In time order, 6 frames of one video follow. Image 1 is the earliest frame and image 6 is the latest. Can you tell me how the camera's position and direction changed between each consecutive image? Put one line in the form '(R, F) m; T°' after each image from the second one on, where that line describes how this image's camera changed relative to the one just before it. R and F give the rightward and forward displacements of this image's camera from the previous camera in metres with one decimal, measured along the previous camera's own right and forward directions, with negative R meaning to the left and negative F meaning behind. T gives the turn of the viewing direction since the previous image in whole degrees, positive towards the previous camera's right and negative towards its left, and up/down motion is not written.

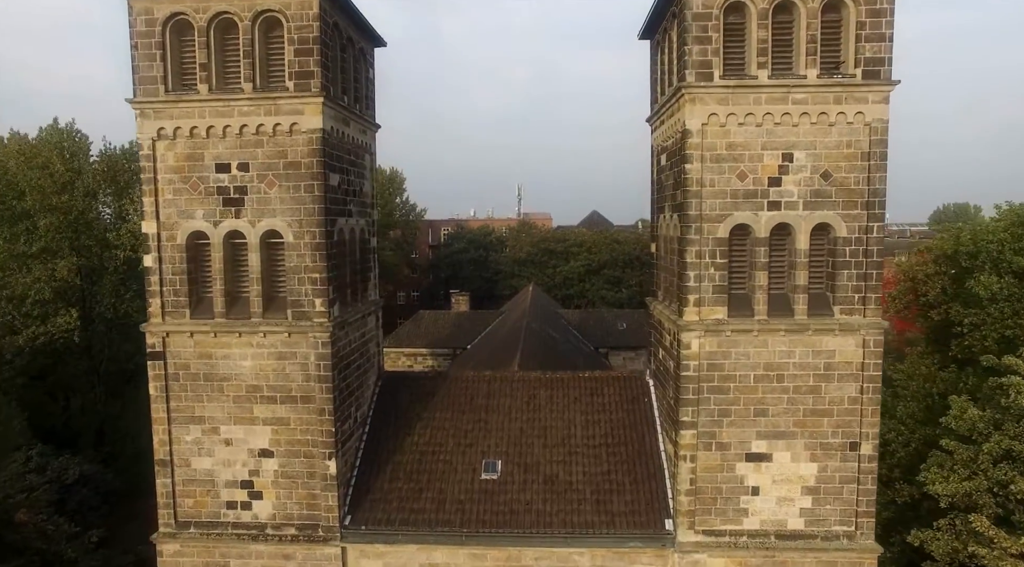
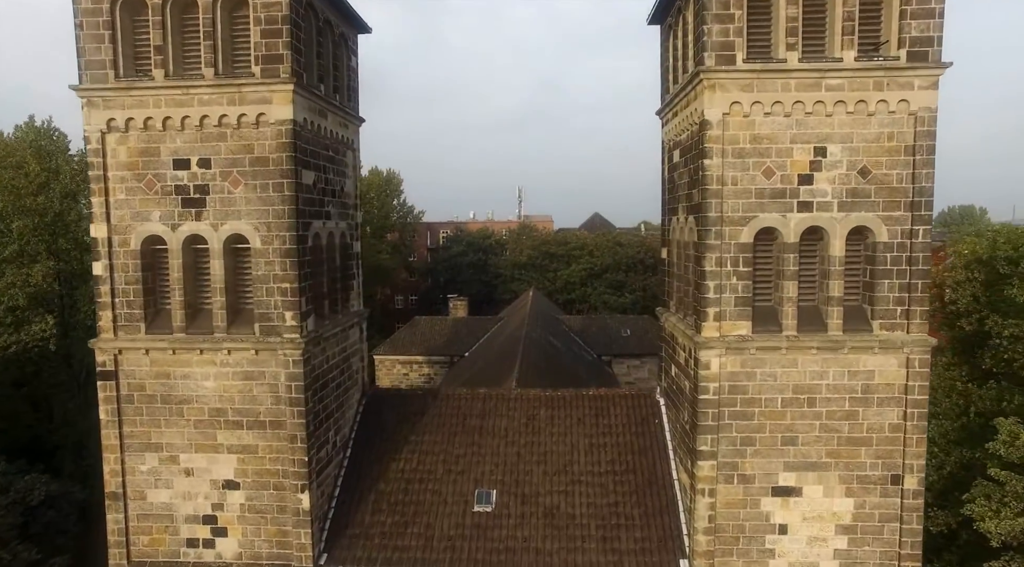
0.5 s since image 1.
(+0.1, +1.0) m; 0°
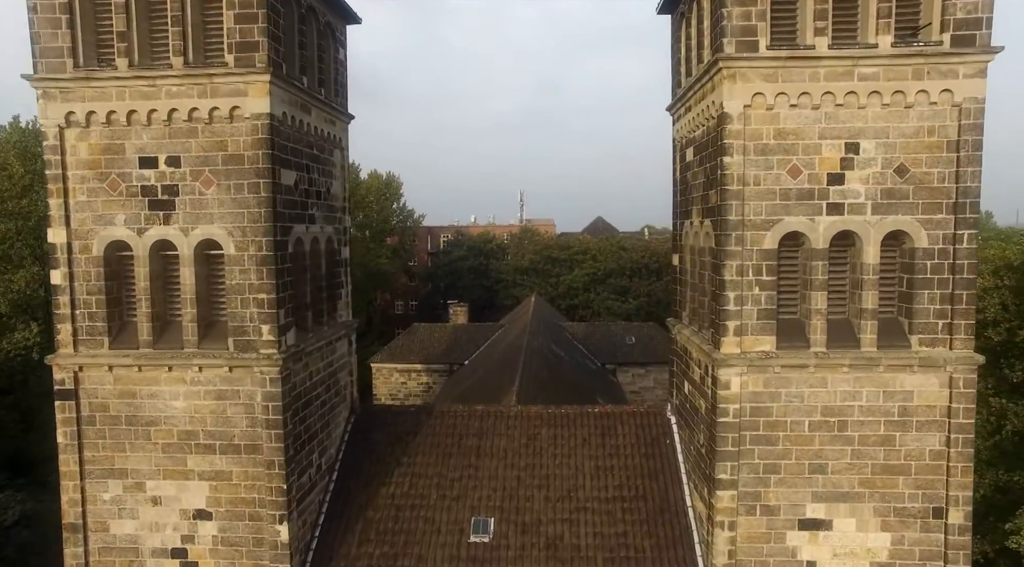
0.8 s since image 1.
(0.0, +0.7) m; 0°
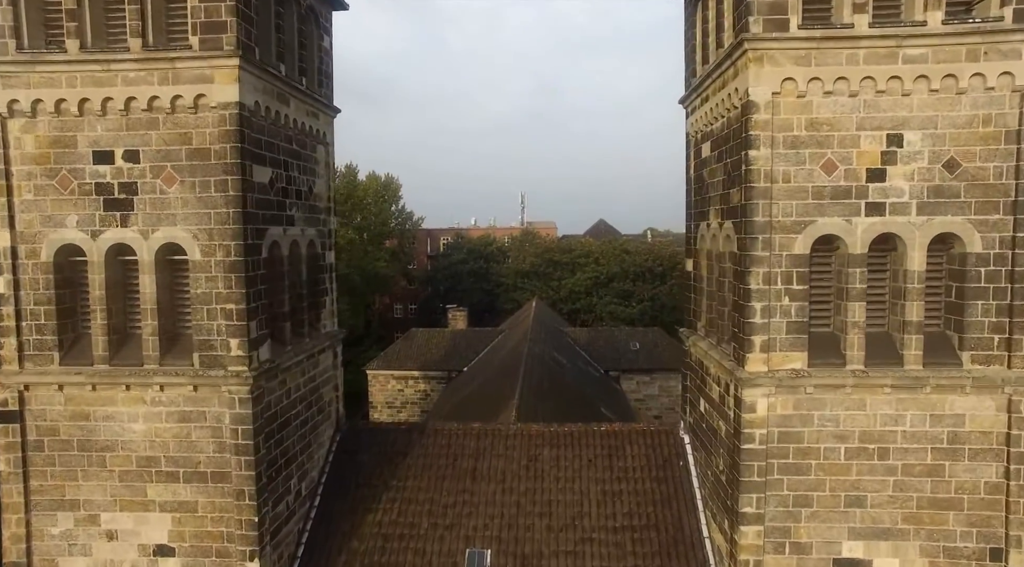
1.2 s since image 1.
(0.0, +0.8) m; 0°
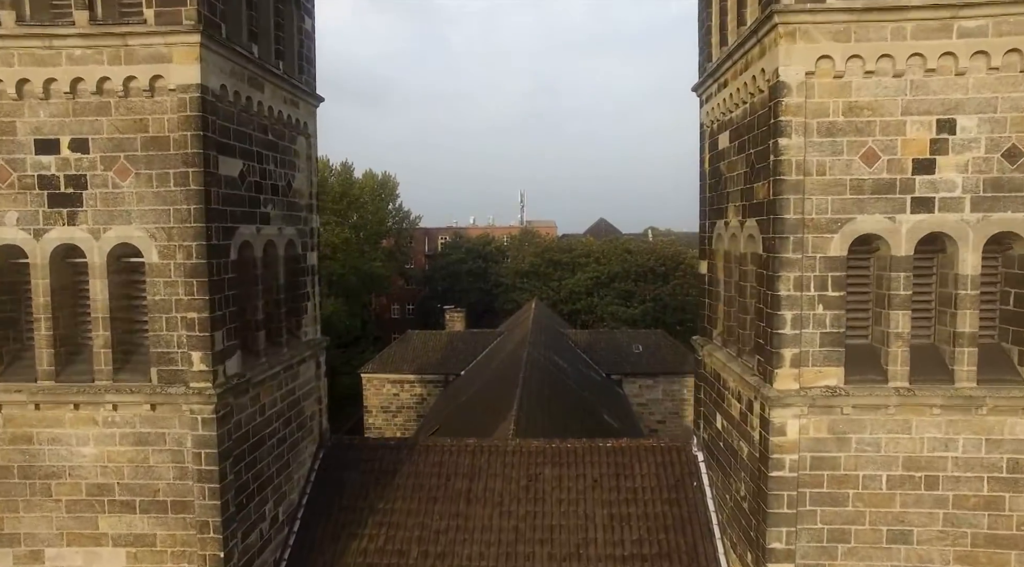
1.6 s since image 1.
(0.0, +0.7) m; 0°
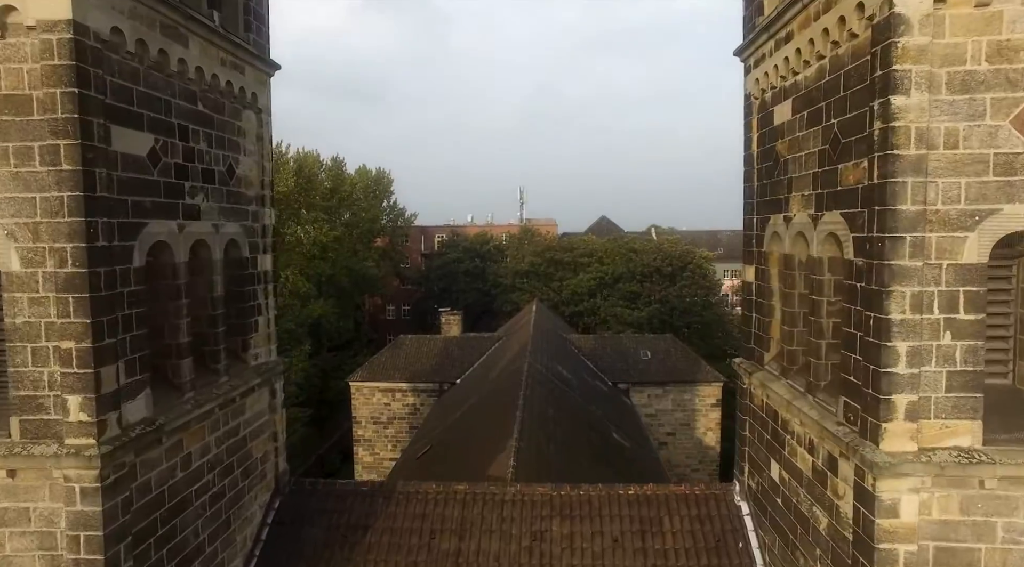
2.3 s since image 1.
(0.0, +1.6) m; 0°
